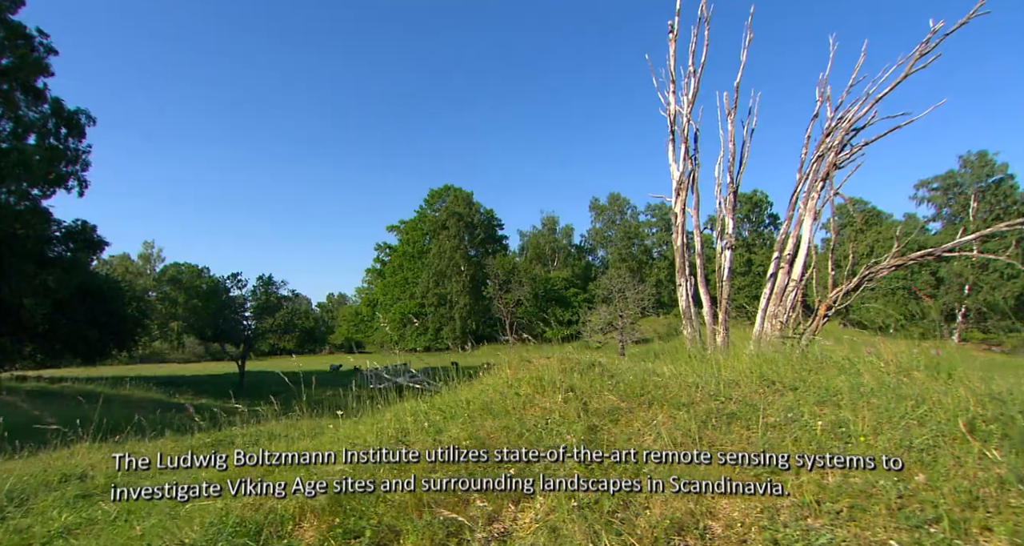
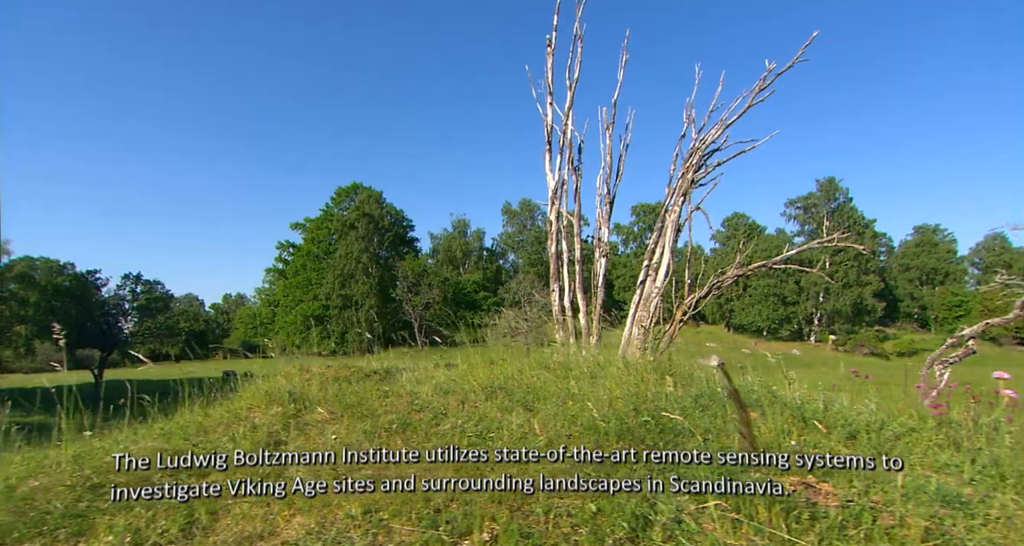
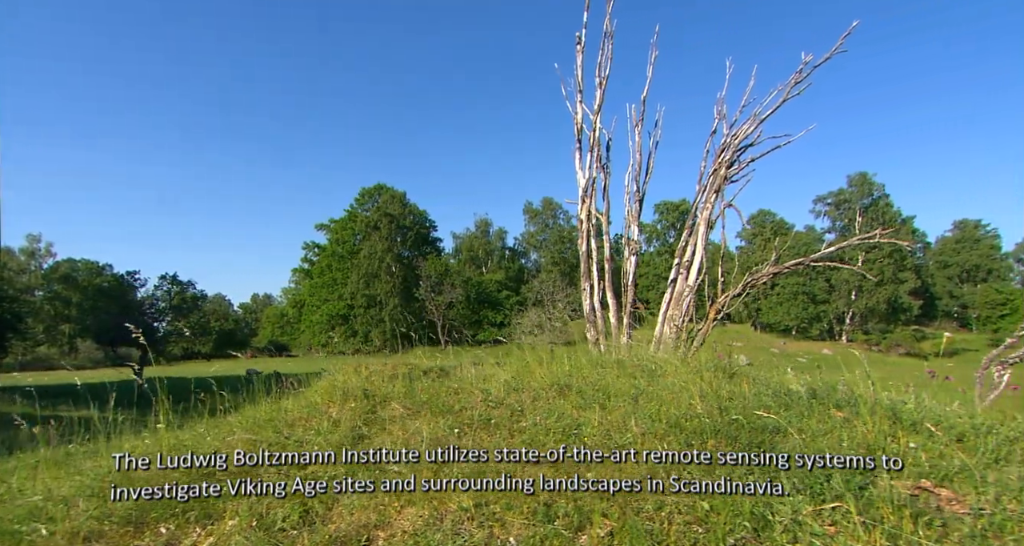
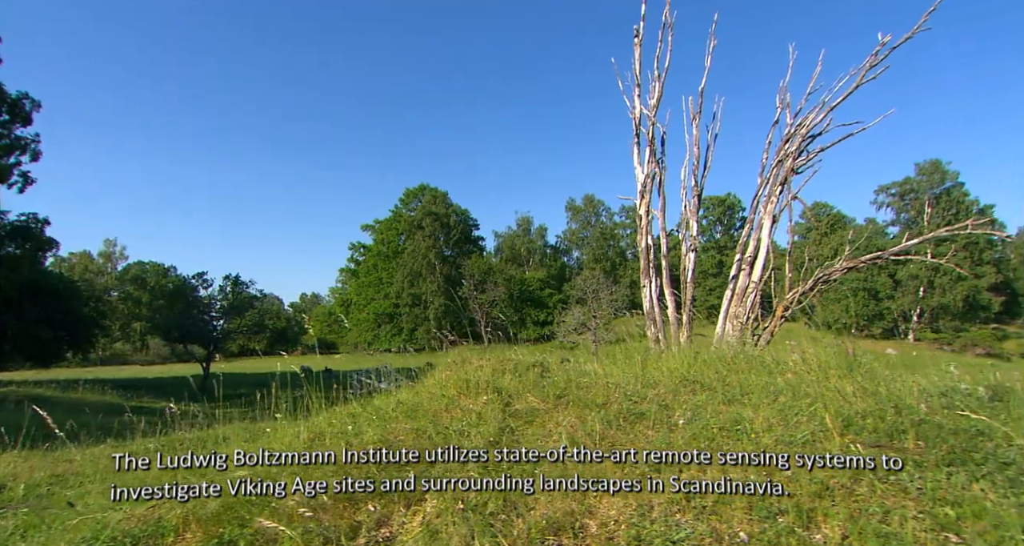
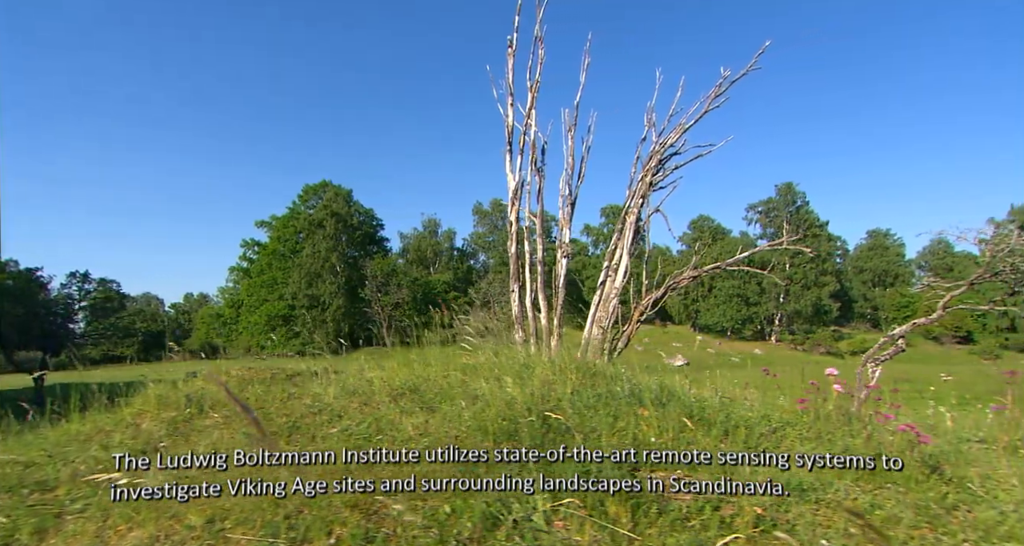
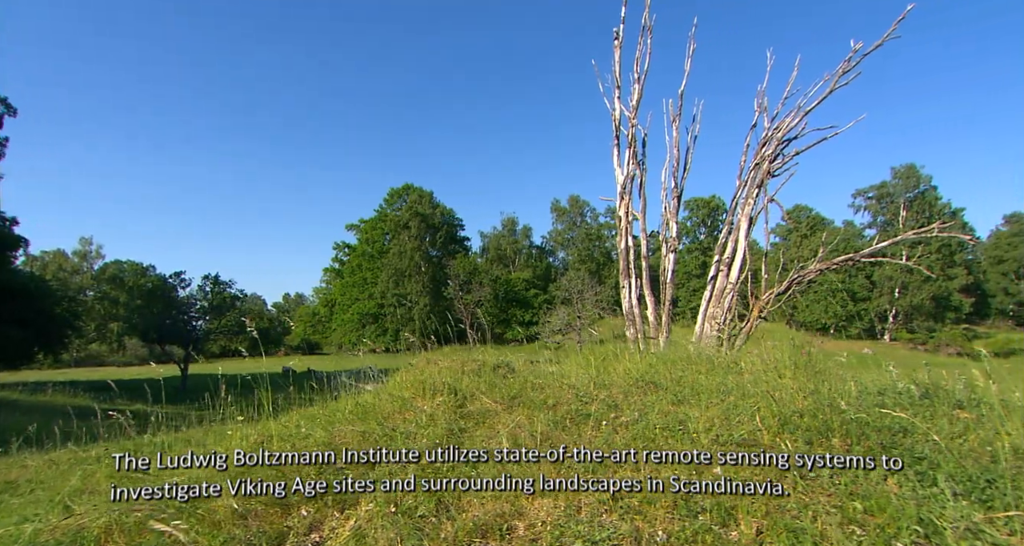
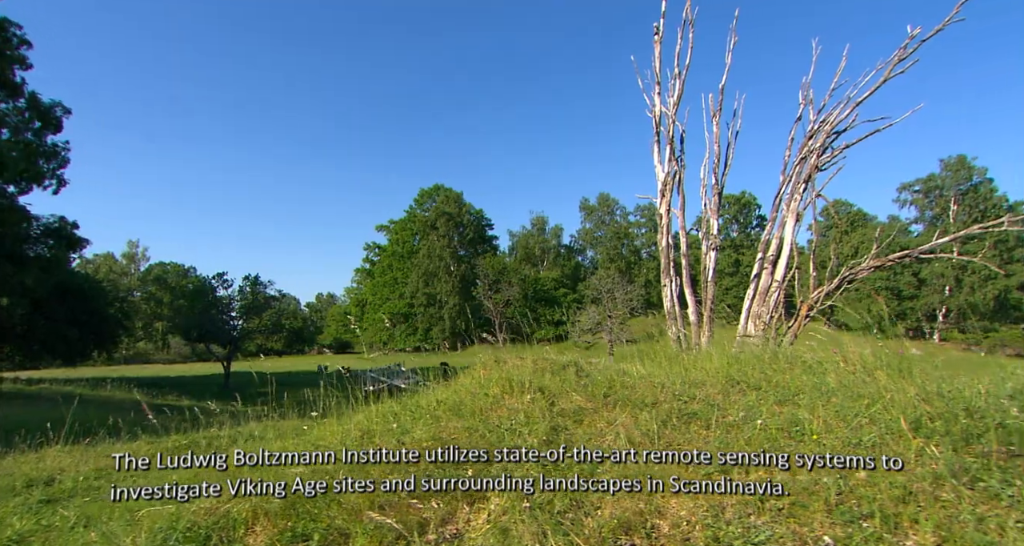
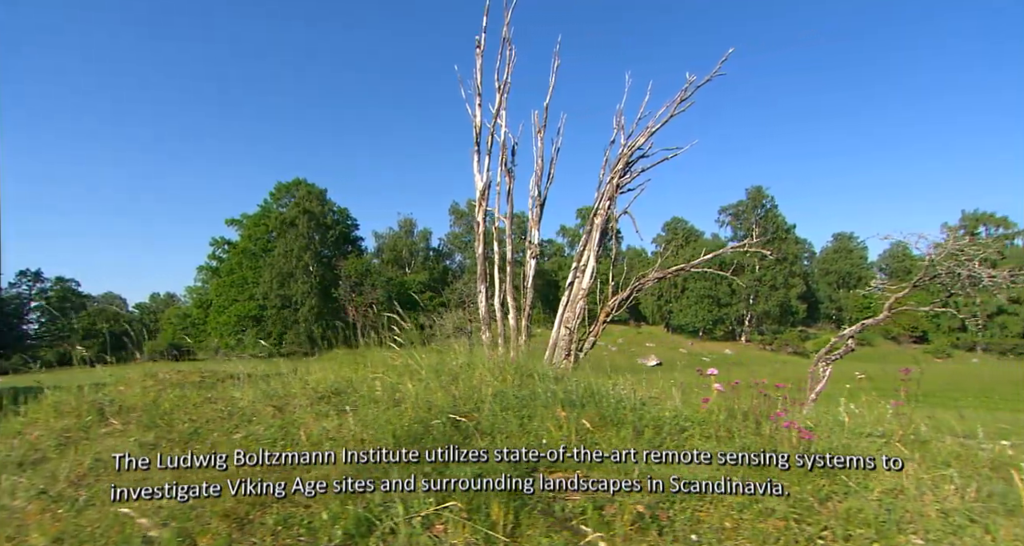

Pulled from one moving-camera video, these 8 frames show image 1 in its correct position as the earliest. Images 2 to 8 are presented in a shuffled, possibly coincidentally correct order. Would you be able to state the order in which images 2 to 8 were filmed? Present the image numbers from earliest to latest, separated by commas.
7, 4, 6, 3, 2, 5, 8
